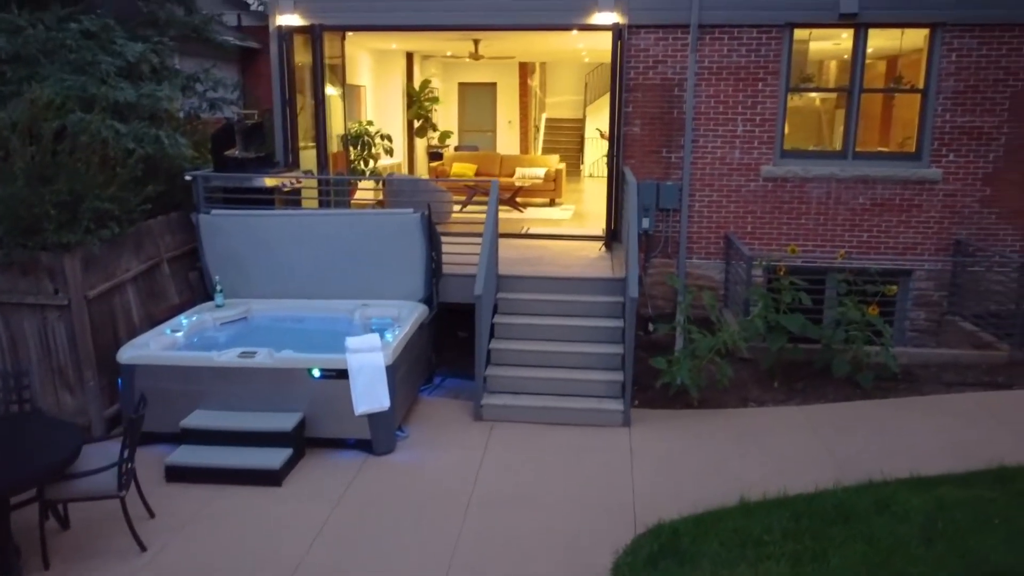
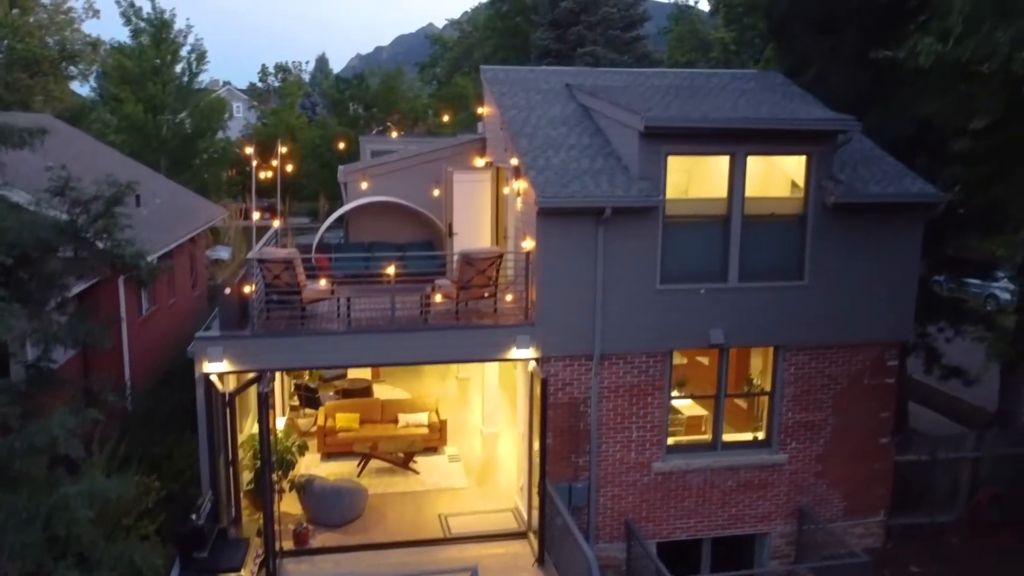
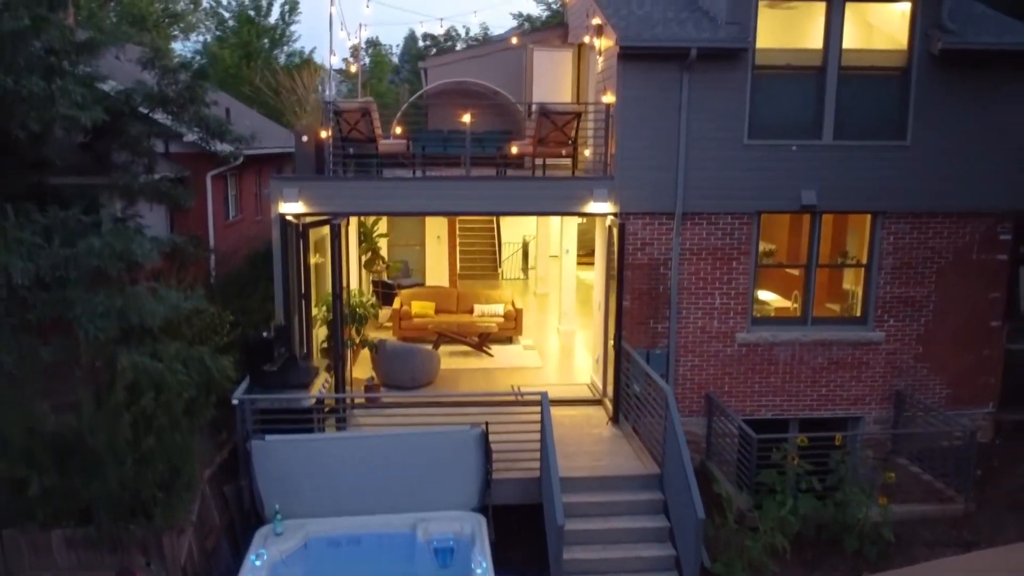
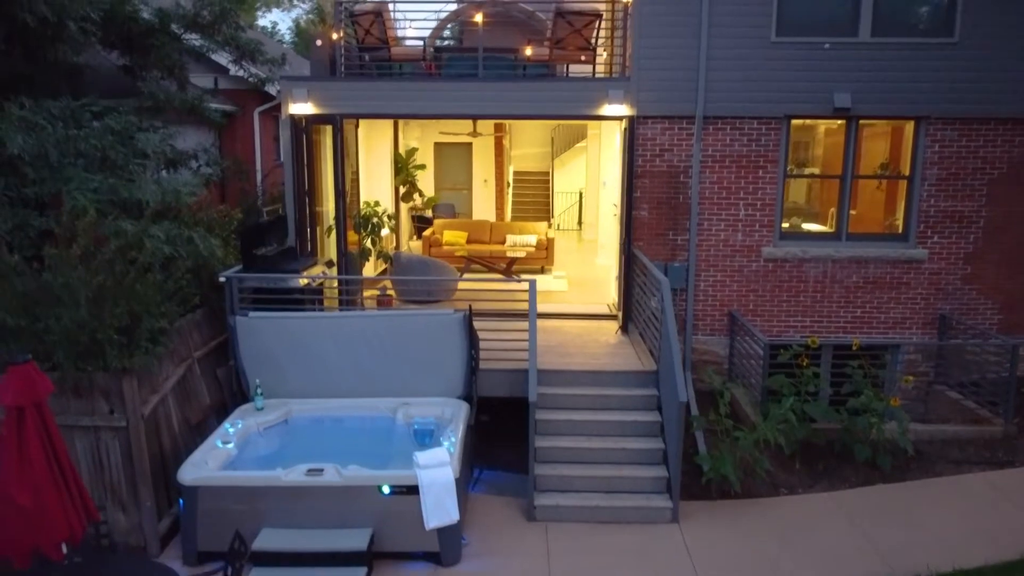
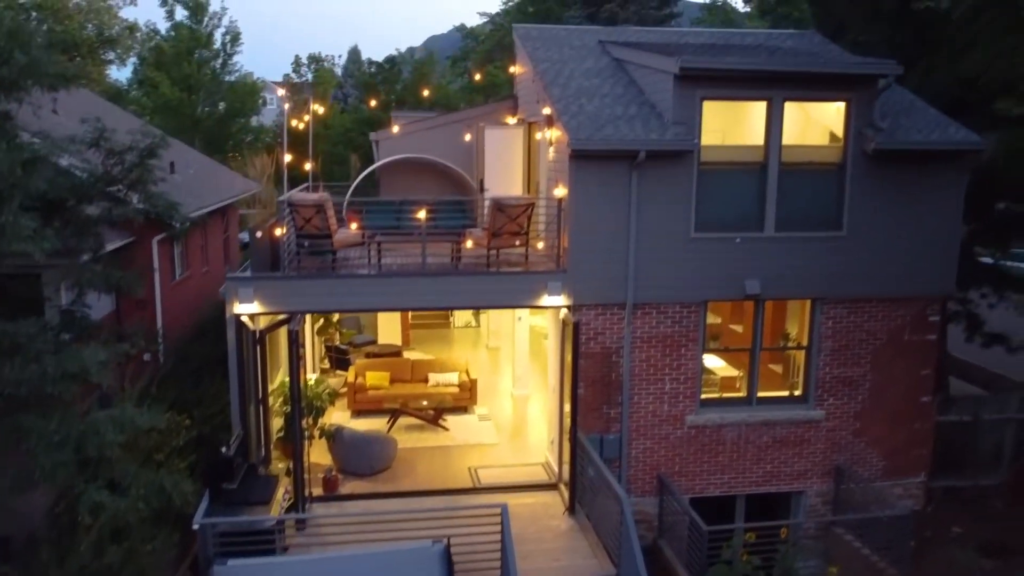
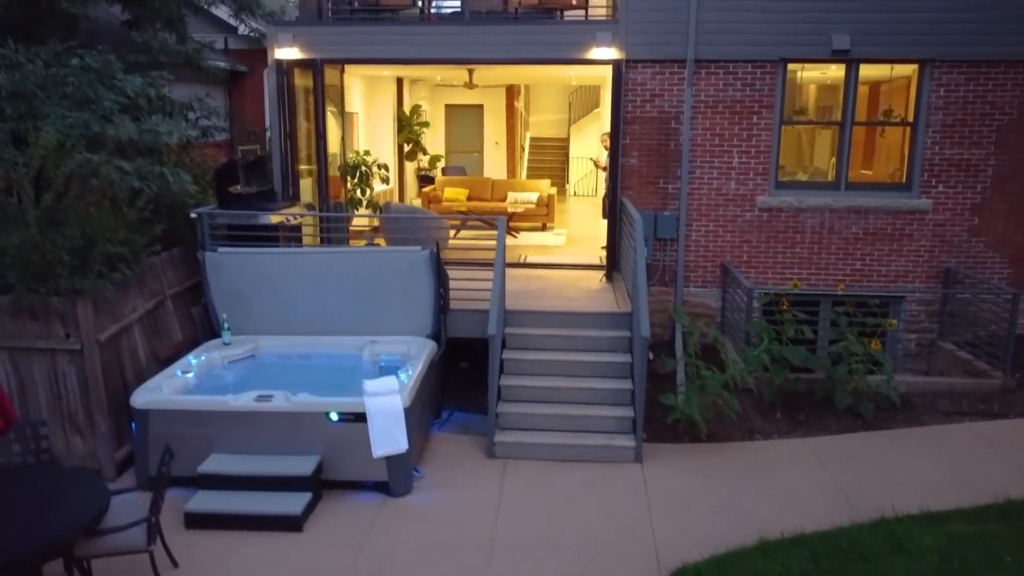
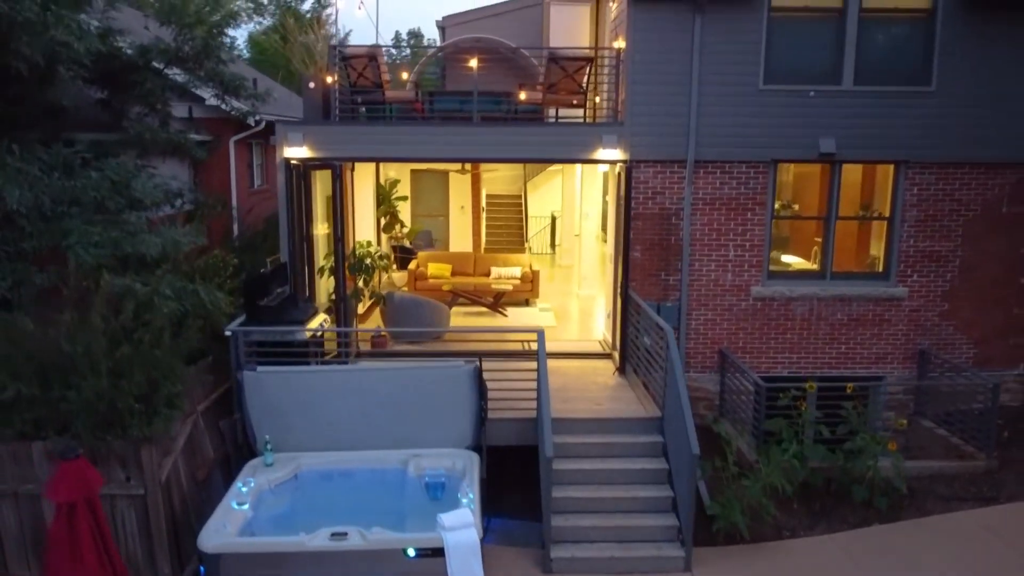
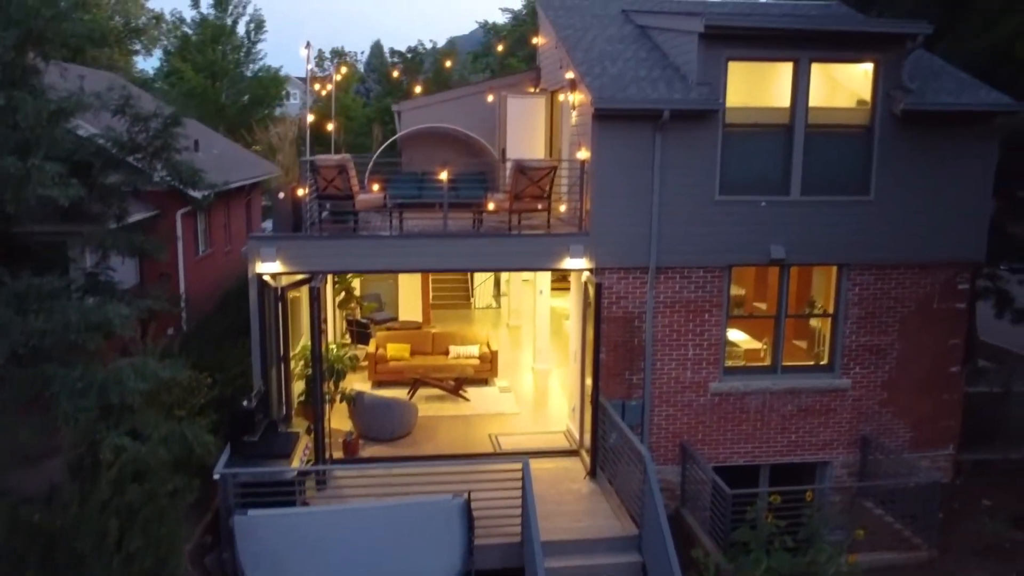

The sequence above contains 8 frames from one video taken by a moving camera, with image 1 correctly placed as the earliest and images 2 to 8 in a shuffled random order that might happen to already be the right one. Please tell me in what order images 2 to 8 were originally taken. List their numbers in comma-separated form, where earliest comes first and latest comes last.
6, 4, 7, 3, 8, 5, 2
